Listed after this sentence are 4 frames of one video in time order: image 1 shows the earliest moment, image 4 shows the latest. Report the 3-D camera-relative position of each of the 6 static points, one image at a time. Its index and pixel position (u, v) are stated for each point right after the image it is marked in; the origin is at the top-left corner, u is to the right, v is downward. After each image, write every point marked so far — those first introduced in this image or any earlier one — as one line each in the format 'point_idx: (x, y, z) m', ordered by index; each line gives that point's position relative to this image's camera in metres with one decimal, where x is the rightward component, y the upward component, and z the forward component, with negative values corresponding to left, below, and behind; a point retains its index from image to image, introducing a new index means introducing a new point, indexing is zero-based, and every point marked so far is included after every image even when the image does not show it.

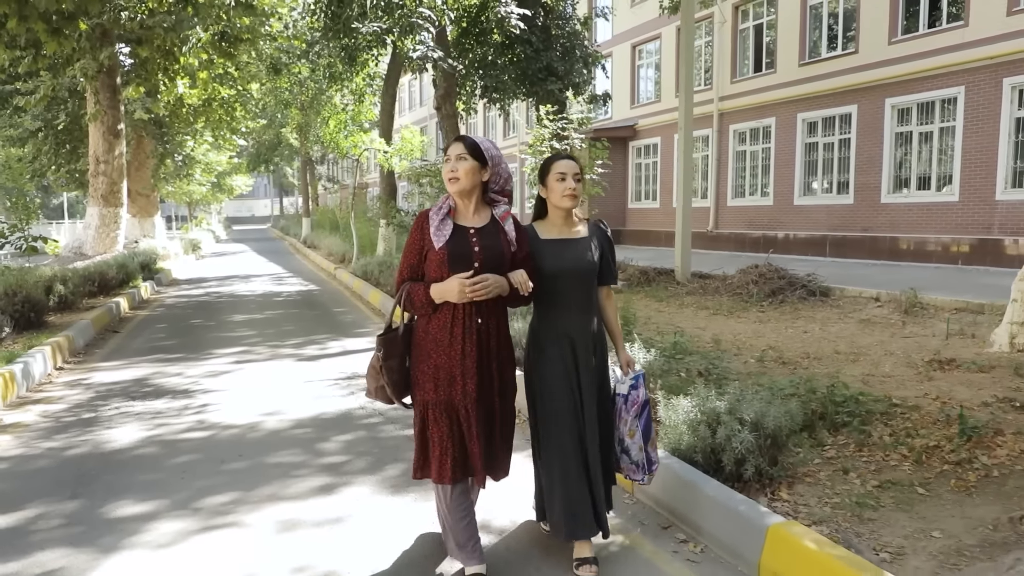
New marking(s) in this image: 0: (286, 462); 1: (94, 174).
0: (-0.9, -0.7, +4.6) m
1: (-5.7, +1.6, +14.7) m
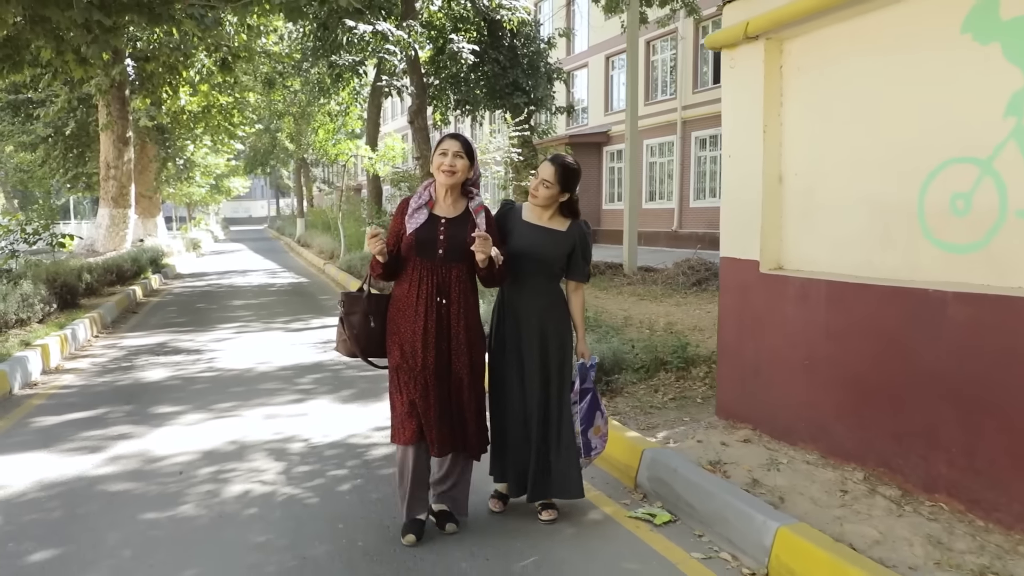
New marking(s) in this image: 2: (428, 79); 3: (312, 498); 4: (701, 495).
0: (-1.4, -0.6, +6.5) m
1: (-6.2, +1.7, +16.6) m
2: (-1.1, +2.9, +15.1) m
3: (-0.7, -0.7, +3.9) m
4: (+0.6, -0.7, +3.5) m
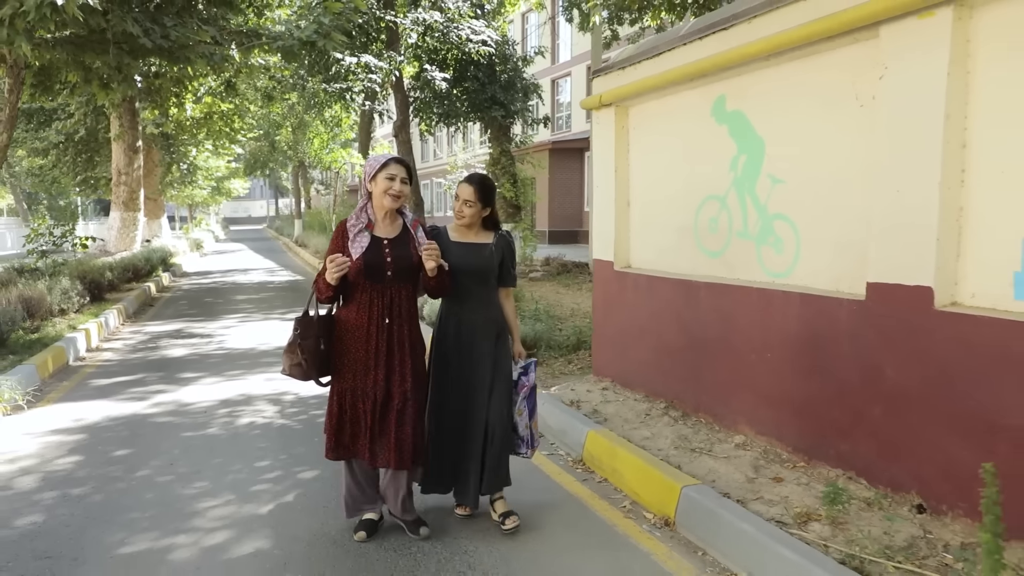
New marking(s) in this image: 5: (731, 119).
0: (-1.8, -0.5, +8.3) m
1: (-6.6, +1.7, +18.3) m
2: (-1.5, +3.0, +16.8) m
3: (-1.1, -0.7, +5.7) m
4: (+0.2, -0.6, +5.2) m
5: (+0.9, +0.7, +4.6) m
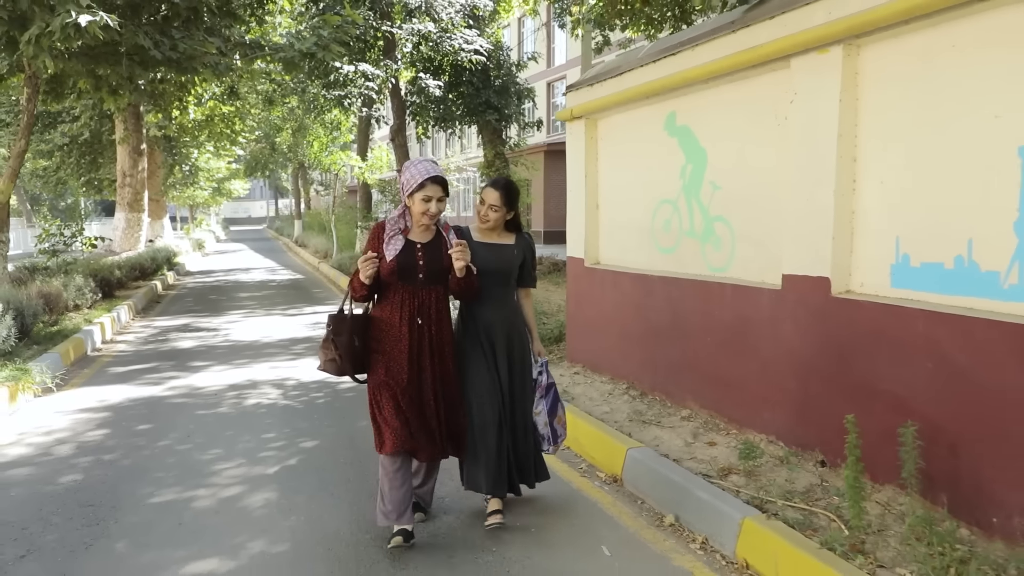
0: (-1.9, -0.5, +8.9) m
1: (-6.7, +1.8, +19.0) m
2: (-1.7, +3.0, +17.5) m
3: (-1.2, -0.7, +6.3) m
4: (+0.1, -0.6, +5.8) m
5: (+0.8, +0.7, +5.3) m
